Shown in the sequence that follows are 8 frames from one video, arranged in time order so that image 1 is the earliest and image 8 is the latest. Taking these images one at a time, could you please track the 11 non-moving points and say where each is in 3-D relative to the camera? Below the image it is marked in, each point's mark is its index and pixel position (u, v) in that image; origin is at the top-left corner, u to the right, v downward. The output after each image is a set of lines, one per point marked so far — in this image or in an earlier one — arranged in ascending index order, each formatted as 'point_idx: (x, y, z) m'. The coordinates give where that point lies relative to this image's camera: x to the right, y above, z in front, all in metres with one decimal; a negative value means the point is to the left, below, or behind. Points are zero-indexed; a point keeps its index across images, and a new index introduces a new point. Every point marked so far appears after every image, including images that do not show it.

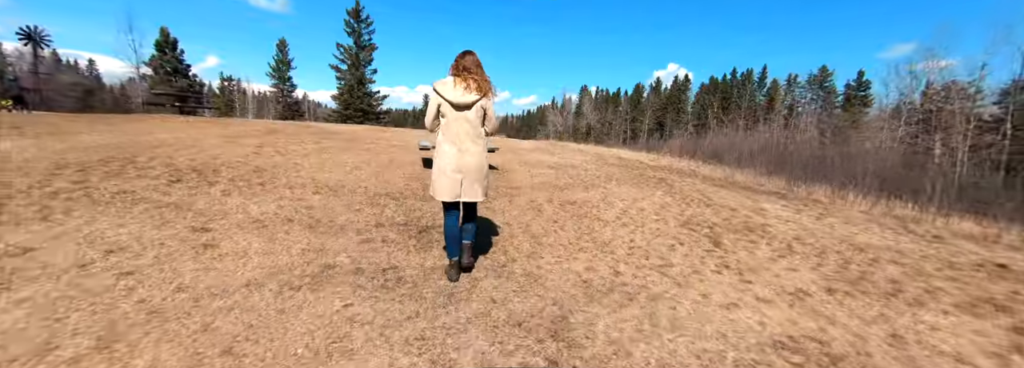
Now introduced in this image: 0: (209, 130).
0: (-15.4, +3.0, +19.5) m
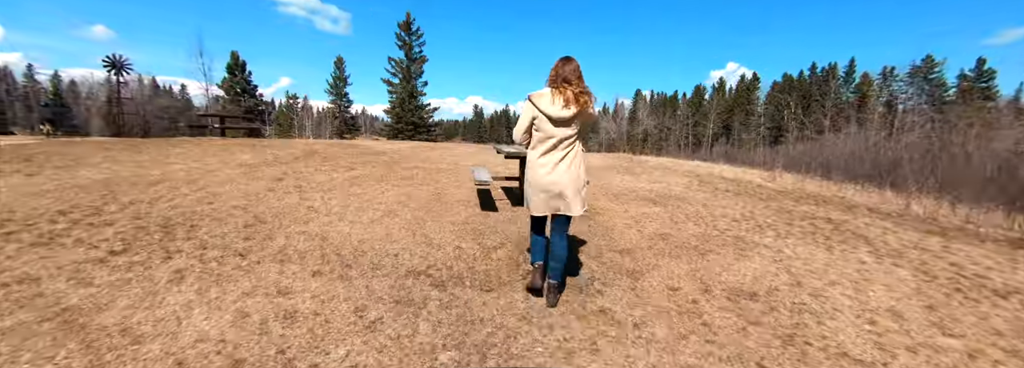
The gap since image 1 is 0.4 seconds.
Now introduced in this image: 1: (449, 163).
0: (-12.1, +1.6, +17.3) m
1: (-3.0, +1.0, +17.8) m
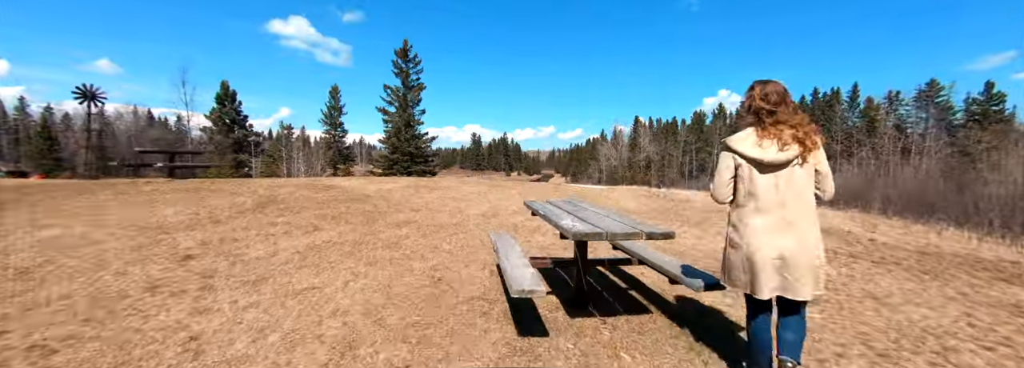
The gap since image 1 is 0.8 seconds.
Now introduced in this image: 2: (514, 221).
0: (-11.3, -0.6, +13.0) m
1: (-2.2, -1.1, +13.6) m
2: (+0.1, -1.3, +12.8) m
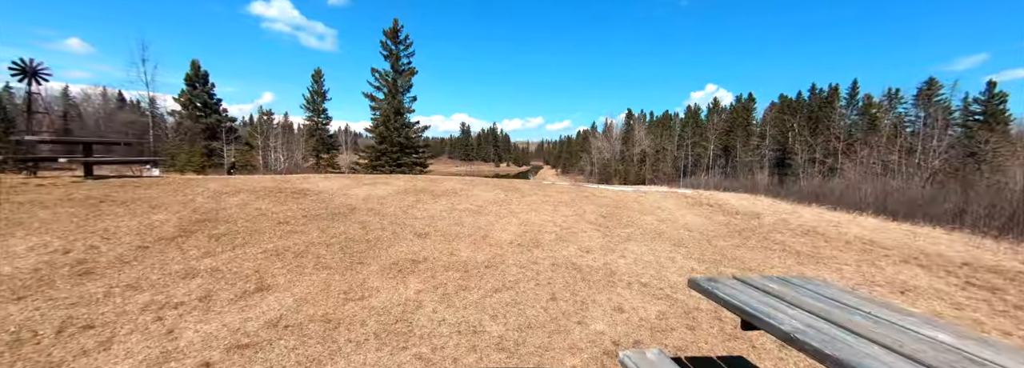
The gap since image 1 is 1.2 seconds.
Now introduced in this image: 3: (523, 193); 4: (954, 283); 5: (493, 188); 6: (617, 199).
0: (-10.0, -0.8, +8.6) m
1: (-0.9, -1.4, +9.4) m
2: (+1.3, -1.7, +8.8) m
3: (+0.6, -0.4, +17.4) m
4: (+10.3, -2.3, +8.4) m
5: (-0.9, -0.3, +17.9) m
6: (+5.4, -0.8, +18.6) m
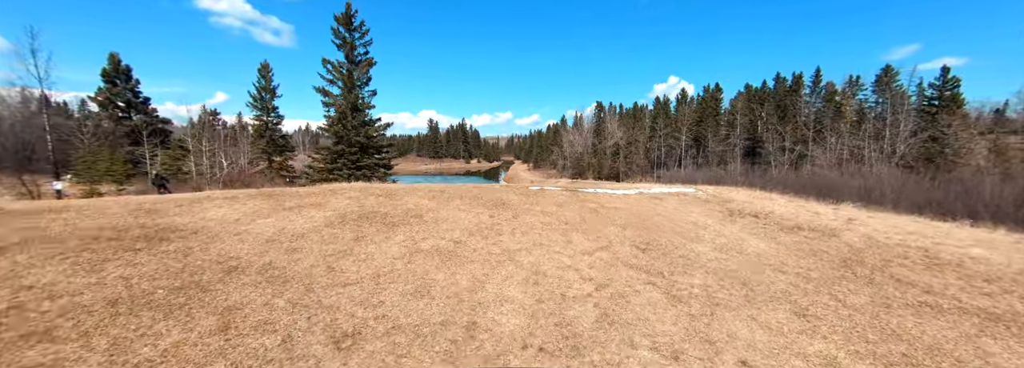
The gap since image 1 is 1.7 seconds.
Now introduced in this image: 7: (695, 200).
0: (-9.7, -1.8, +3.2) m
1: (-0.7, -2.1, +4.7) m
2: (+1.6, -2.3, +4.3) m
3: (+0.2, -0.9, +12.8) m
4: (+10.5, -2.5, +4.5) m
5: (-1.4, -0.8, +13.1) m
6: (+4.9, -1.1, +14.3) m
7: (+9.2, -0.8, +18.5) m
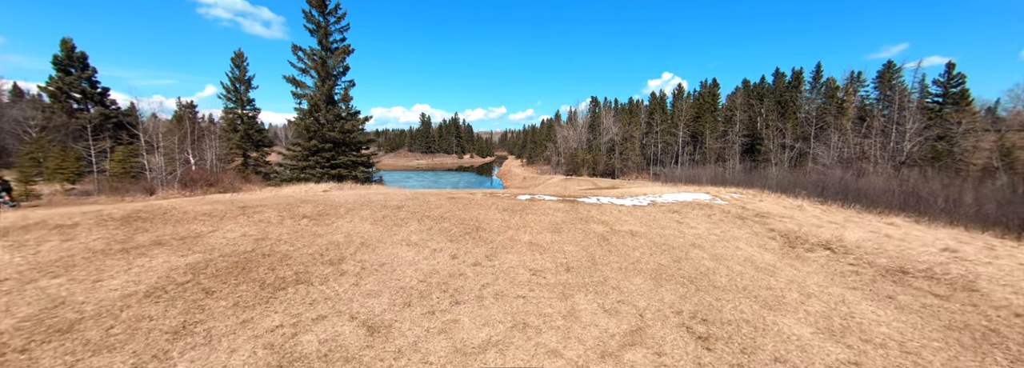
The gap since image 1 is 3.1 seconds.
0: (-10.2, -2.4, -1.0) m
1: (-1.2, -2.7, +0.7) m
2: (+1.1, -2.9, +0.3) m
3: (-0.4, -1.4, +8.8) m
4: (+10.1, -3.2, +0.7) m
5: (-2.0, -1.3, +9.1) m
6: (+4.2, -1.6, +10.4) m
7: (+8.5, -1.3, +14.7) m
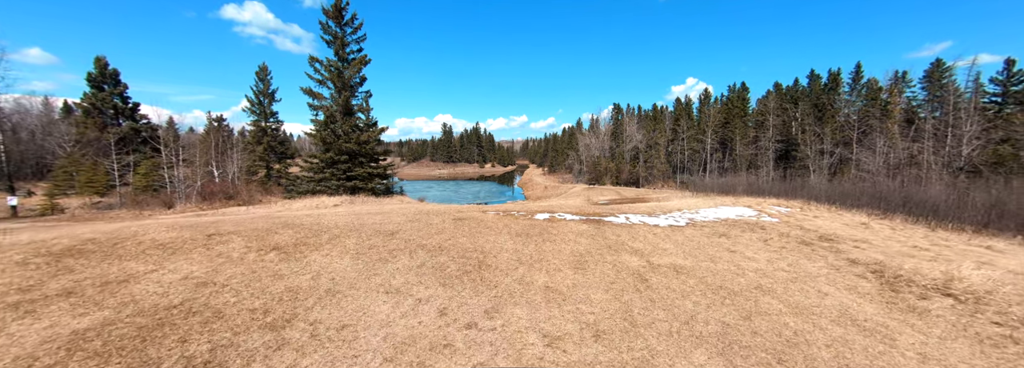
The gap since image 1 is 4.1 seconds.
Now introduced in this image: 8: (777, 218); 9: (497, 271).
0: (-10.5, -2.7, -2.4) m
1: (-1.5, -3.0, -1.3) m
2: (+0.8, -3.2, -1.8) m
3: (-0.2, -1.9, +6.8) m
4: (+9.8, -3.4, -1.9) m
5: (-1.8, -1.8, +7.2) m
6: (+4.5, -2.1, +8.1) m
7: (+9.0, -1.9, +12.1) m
8: (+13.1, -1.7, +18.2) m
9: (-0.3, -1.8, +7.7) m
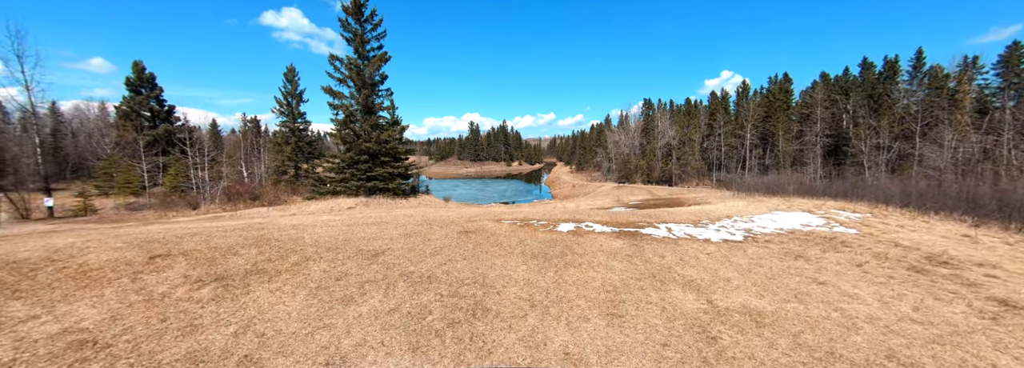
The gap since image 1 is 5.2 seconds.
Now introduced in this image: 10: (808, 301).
0: (-11.2, -3.0, -3.9) m
1: (-2.0, -3.3, -3.4) m
2: (+0.2, -3.5, -4.1) m
3: (-0.2, -2.2, +4.5) m
4: (+9.1, -3.7, -4.8) m
5: (-1.7, -2.0, +5.1) m
6: (+4.6, -2.3, +5.5) m
7: (+9.4, -2.1, +9.2) m
8: (+13.9, -1.8, +15.0) m
9: (-0.2, -2.0, +5.5) m
10: (+5.5, -2.2, +7.0) m
